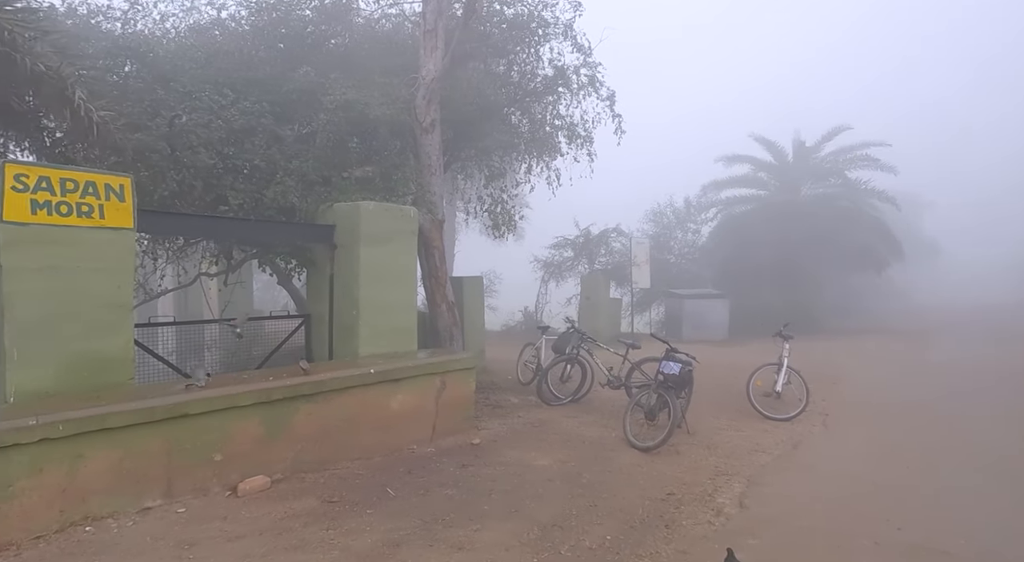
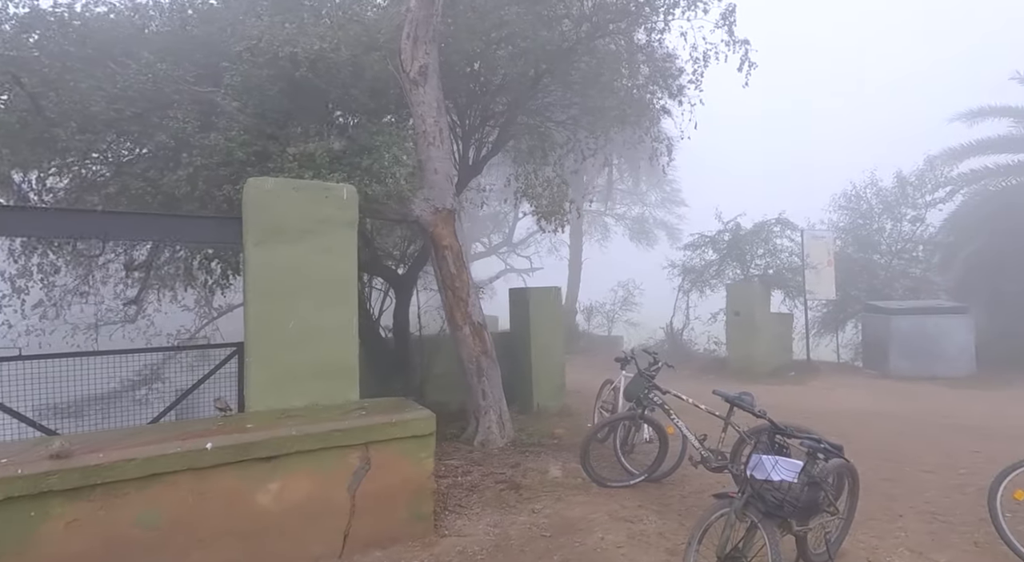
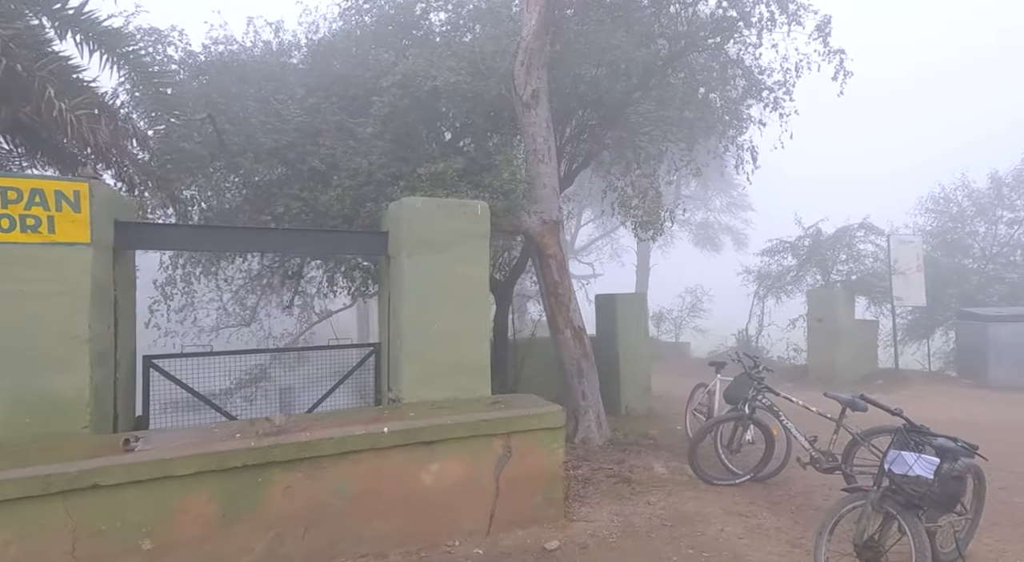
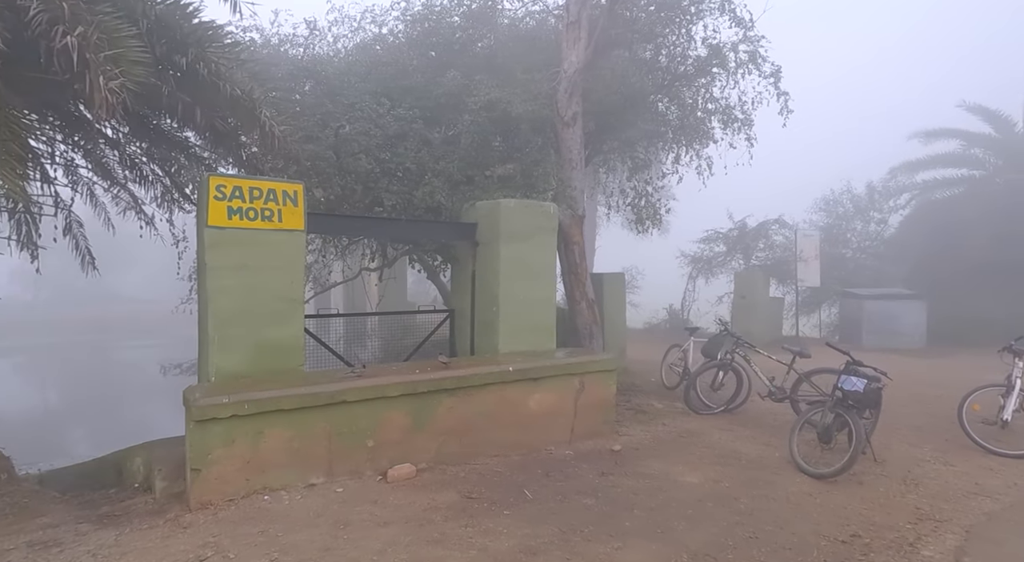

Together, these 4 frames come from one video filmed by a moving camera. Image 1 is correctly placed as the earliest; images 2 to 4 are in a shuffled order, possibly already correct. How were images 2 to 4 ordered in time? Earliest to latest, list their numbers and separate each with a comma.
4, 3, 2
